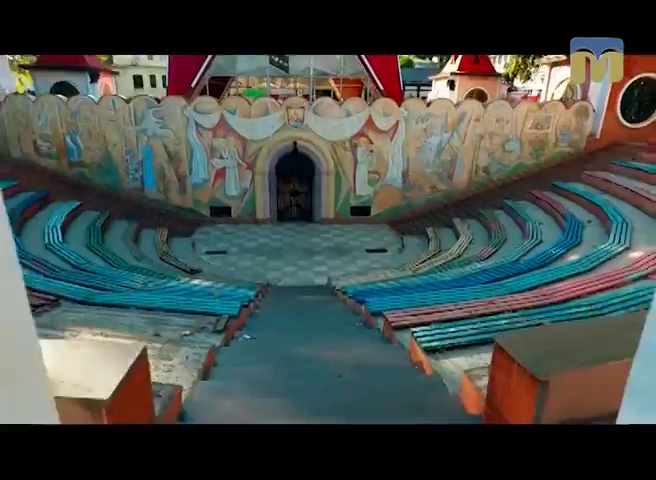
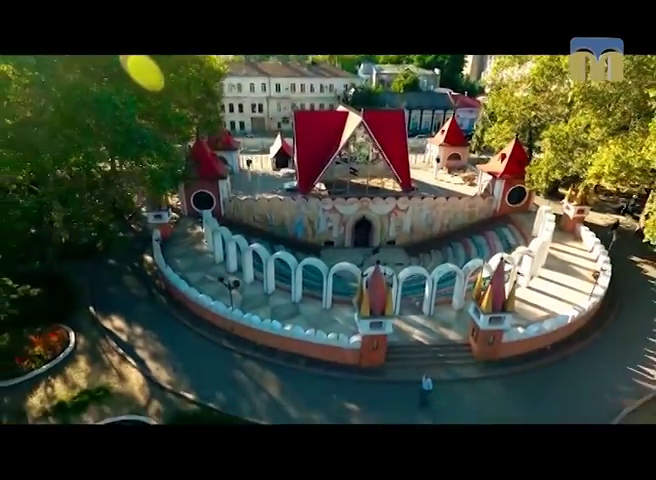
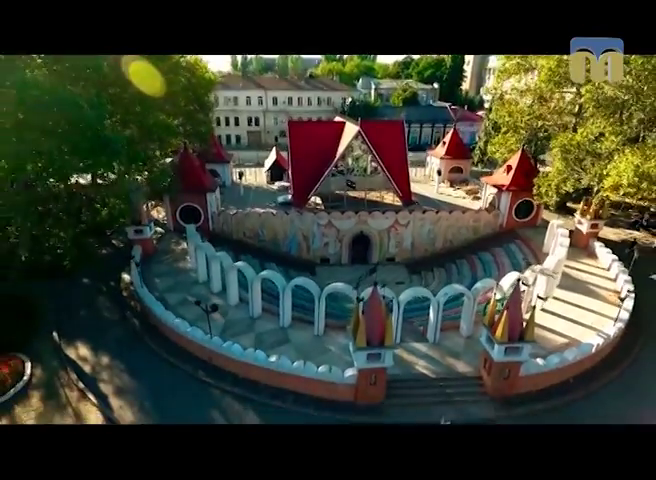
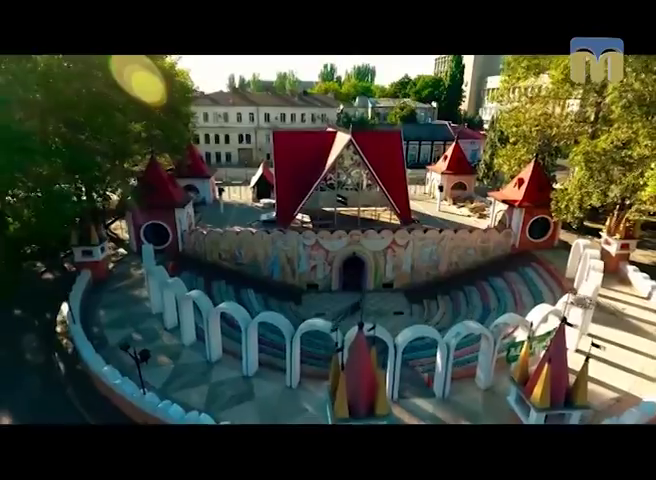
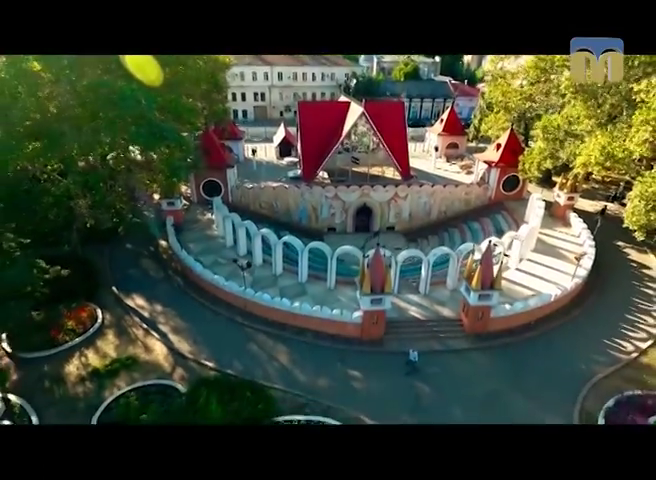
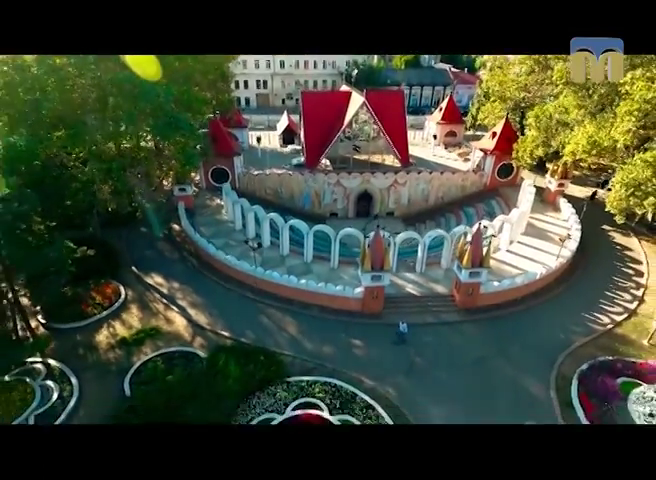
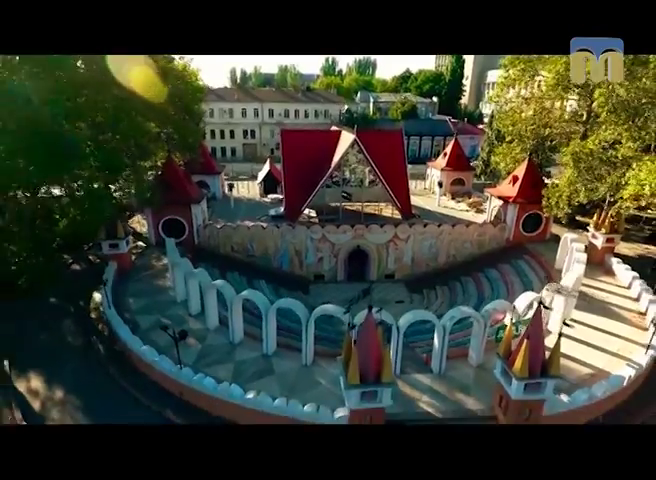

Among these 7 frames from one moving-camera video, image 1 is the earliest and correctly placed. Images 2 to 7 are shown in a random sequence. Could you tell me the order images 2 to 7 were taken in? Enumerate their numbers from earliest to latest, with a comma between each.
4, 7, 3, 2, 5, 6
